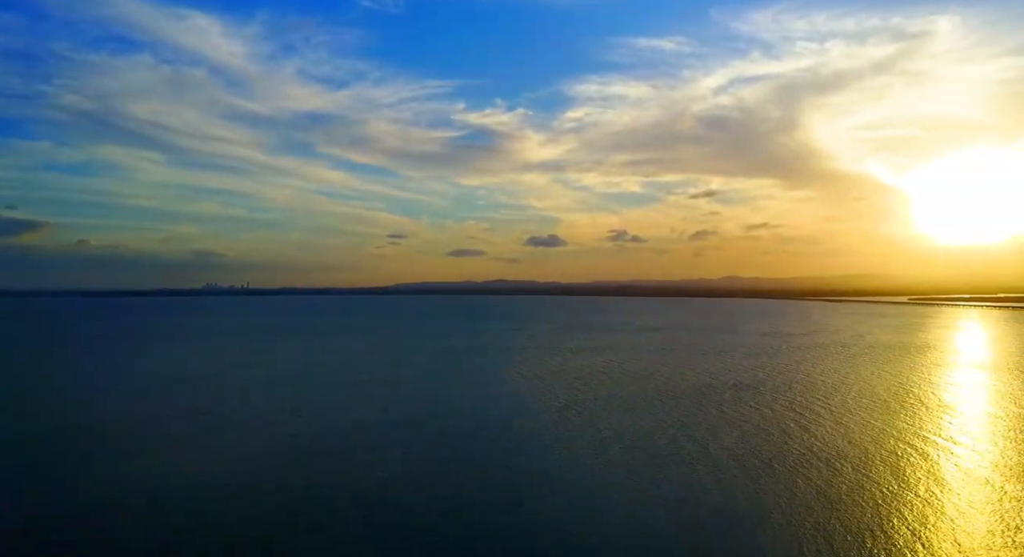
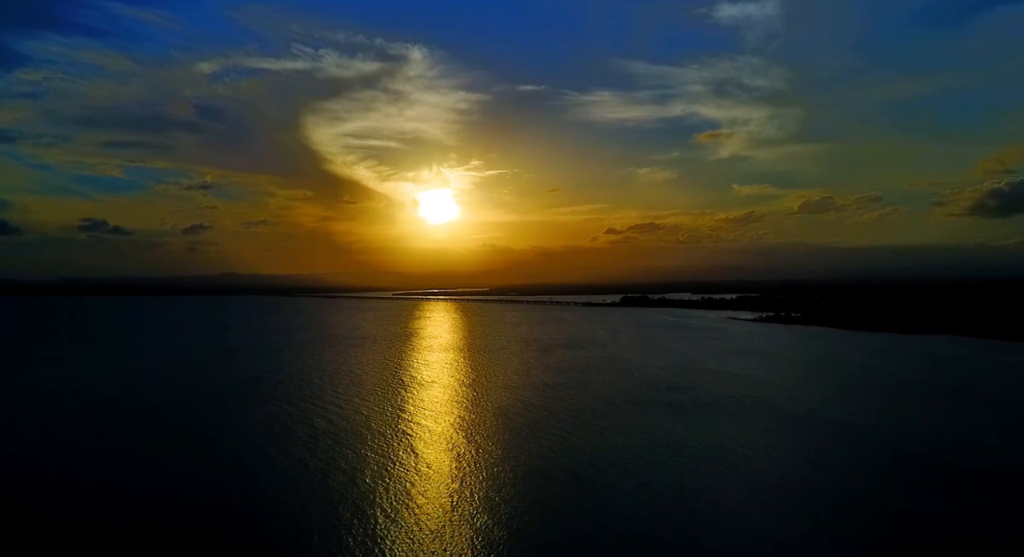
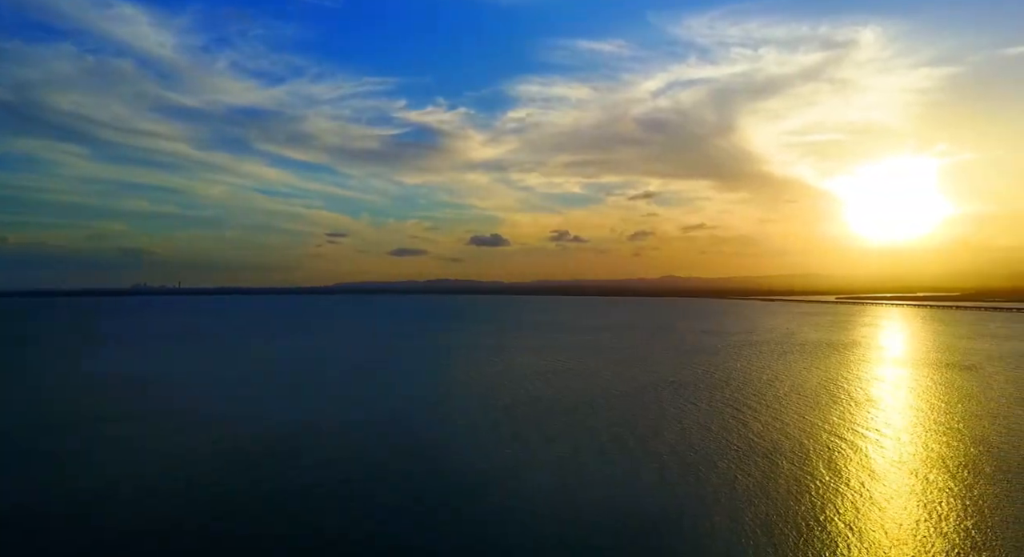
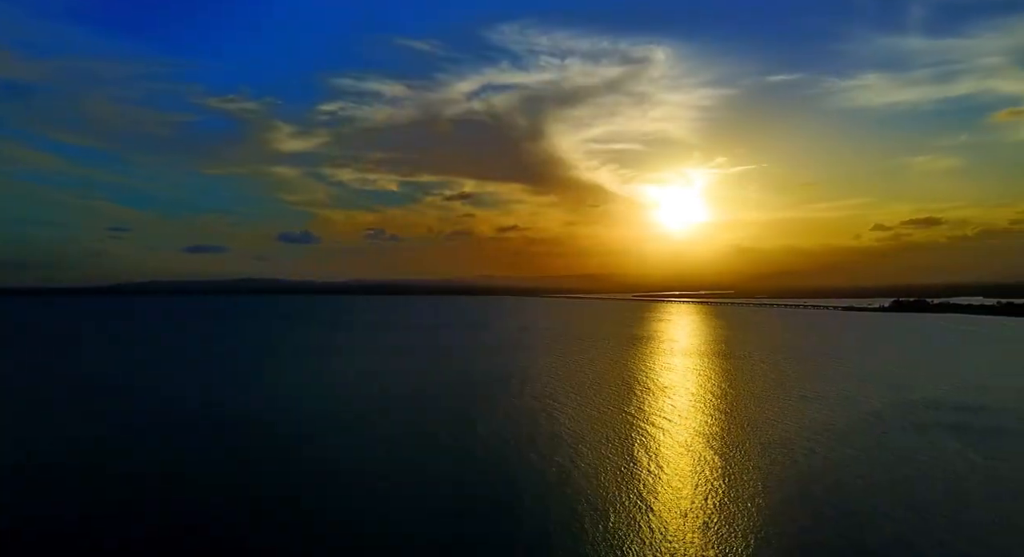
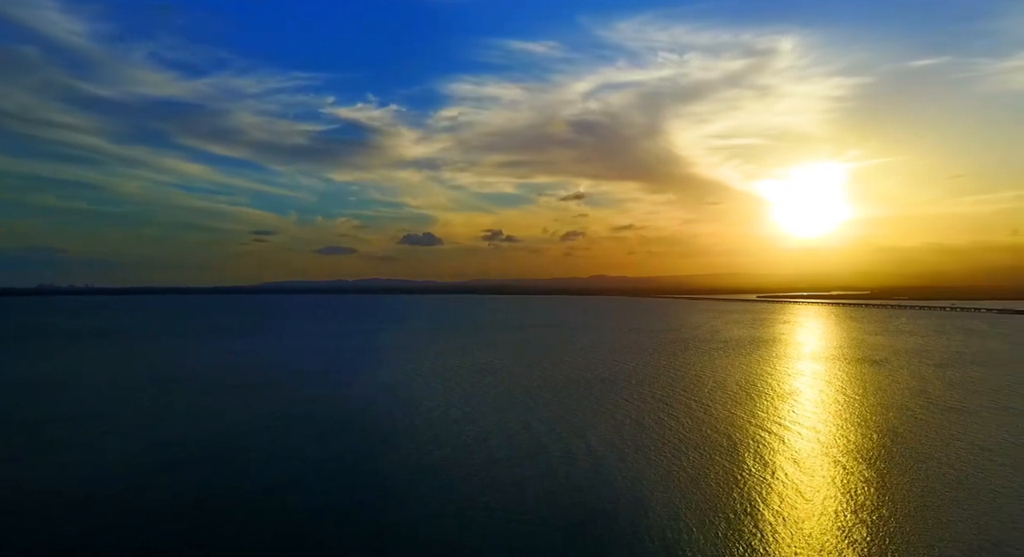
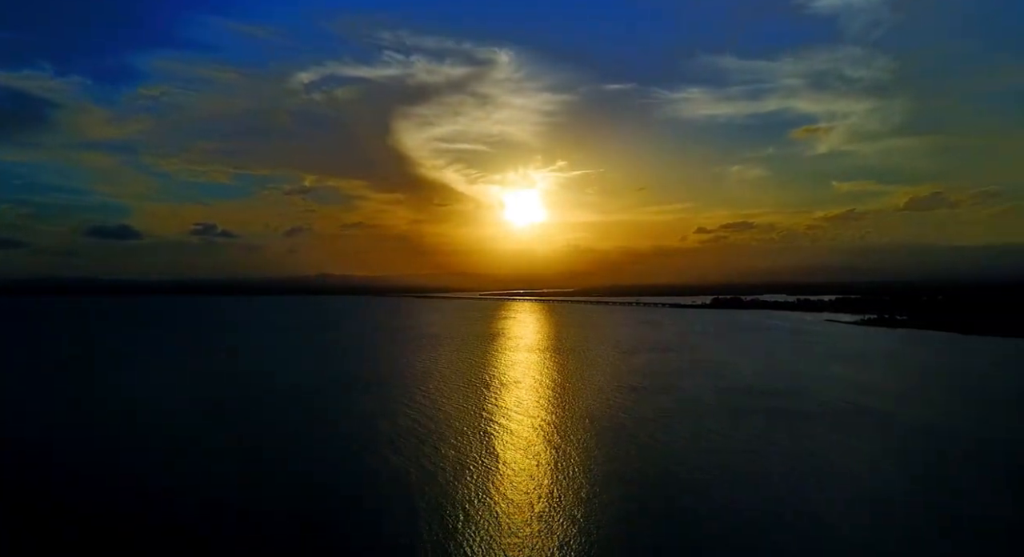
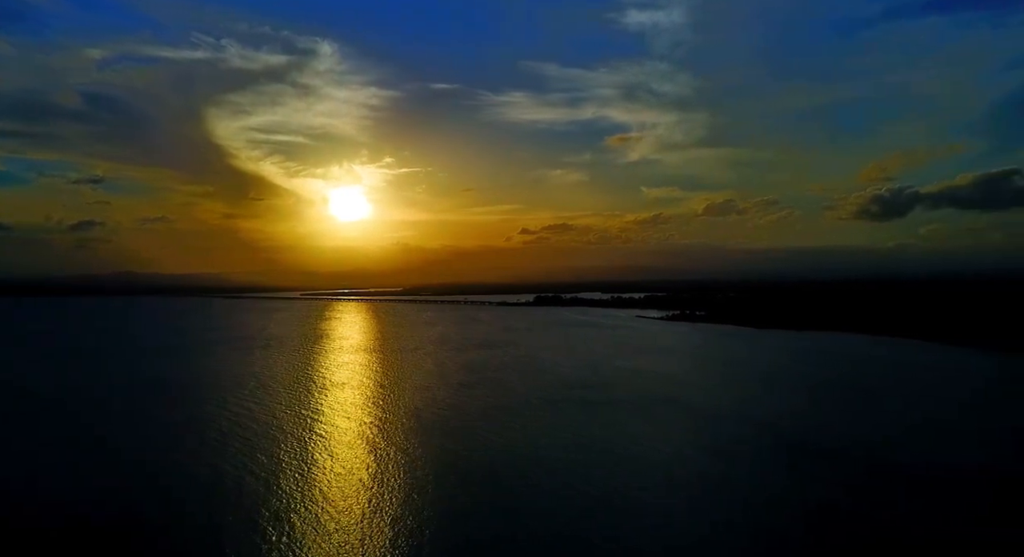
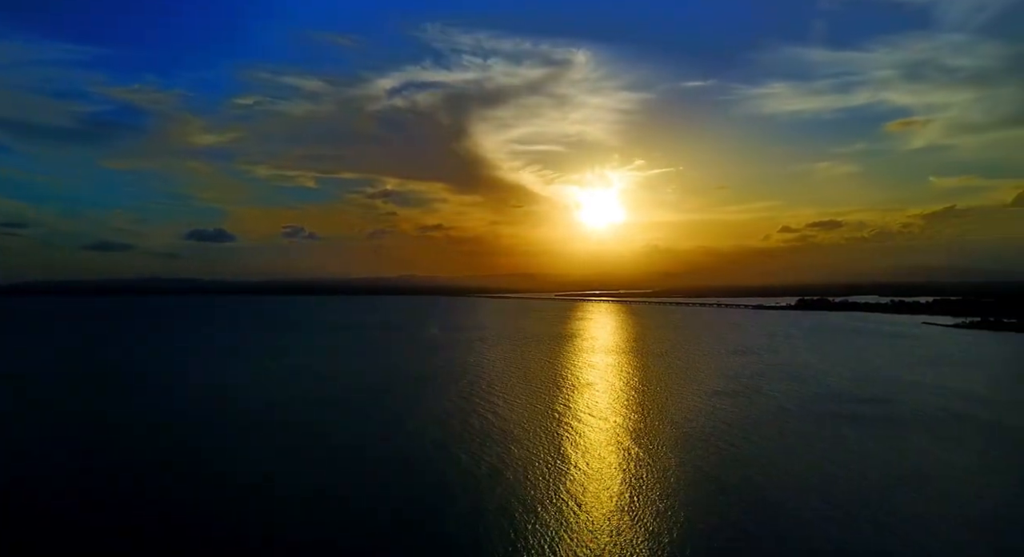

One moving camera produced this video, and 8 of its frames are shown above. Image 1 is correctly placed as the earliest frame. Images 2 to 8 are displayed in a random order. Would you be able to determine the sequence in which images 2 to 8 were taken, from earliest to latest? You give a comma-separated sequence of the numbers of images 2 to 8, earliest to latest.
3, 5, 4, 8, 6, 2, 7
